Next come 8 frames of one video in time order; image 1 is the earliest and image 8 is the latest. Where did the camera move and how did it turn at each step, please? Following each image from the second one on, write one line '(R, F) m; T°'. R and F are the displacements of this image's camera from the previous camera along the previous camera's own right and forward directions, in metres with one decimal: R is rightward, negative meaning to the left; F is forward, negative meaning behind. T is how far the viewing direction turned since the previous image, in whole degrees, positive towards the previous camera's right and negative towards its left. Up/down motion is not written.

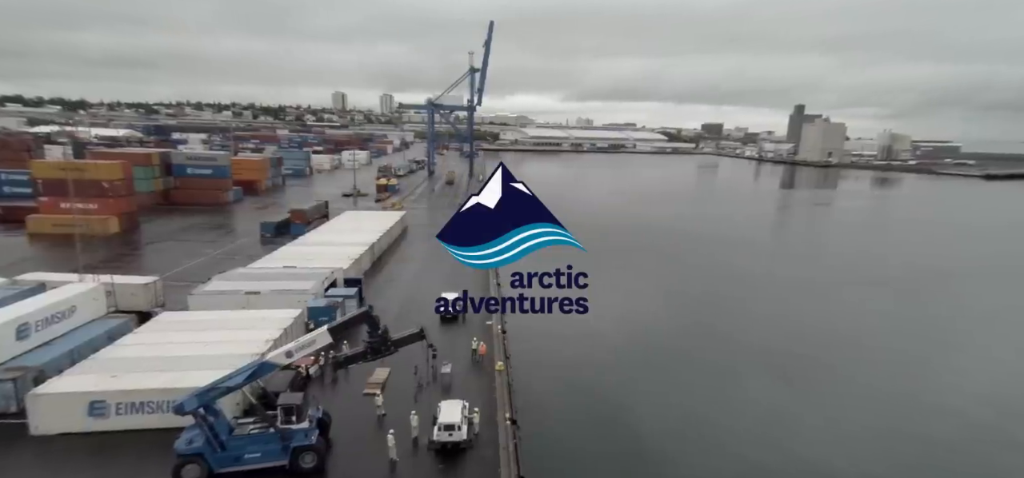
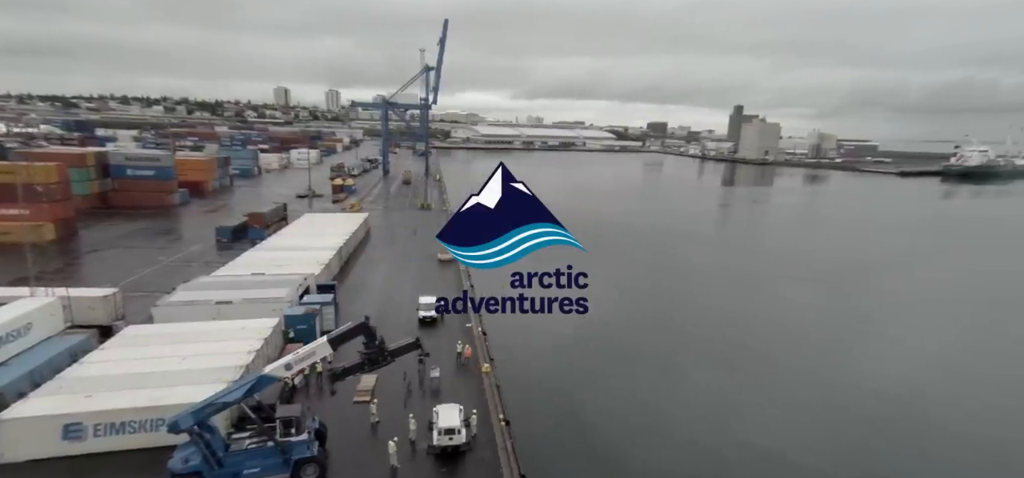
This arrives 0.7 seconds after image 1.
(-0.4, -0.1) m; +5°
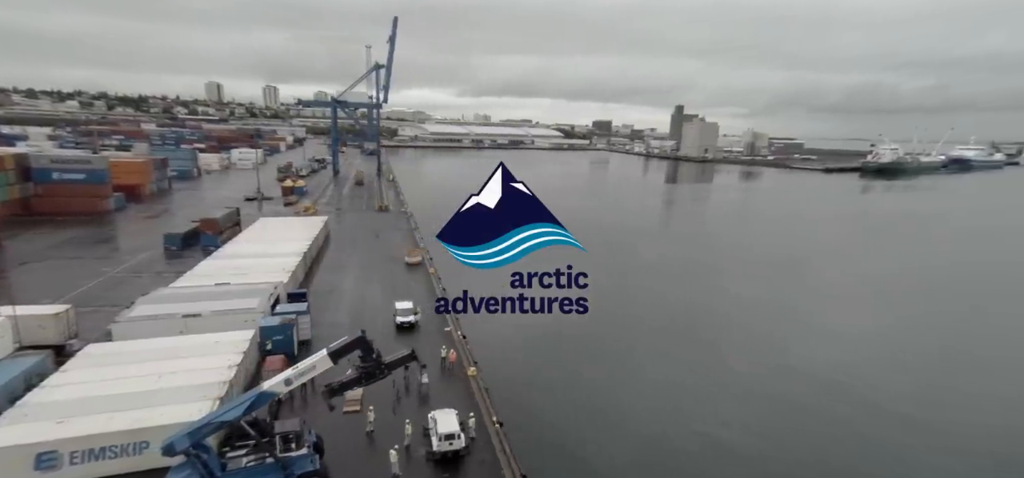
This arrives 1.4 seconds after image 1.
(-0.4, -0.1) m; +6°
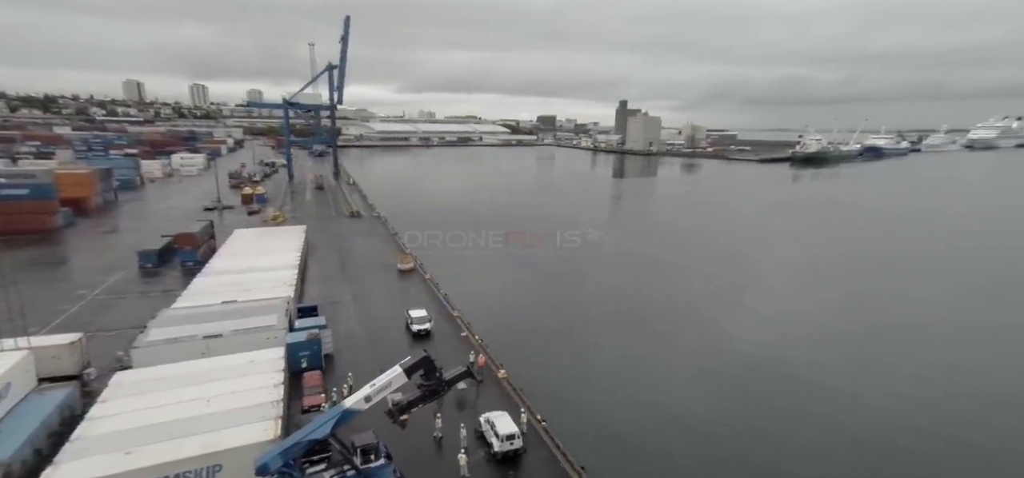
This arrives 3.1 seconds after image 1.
(-1.0, -0.3) m; +6°
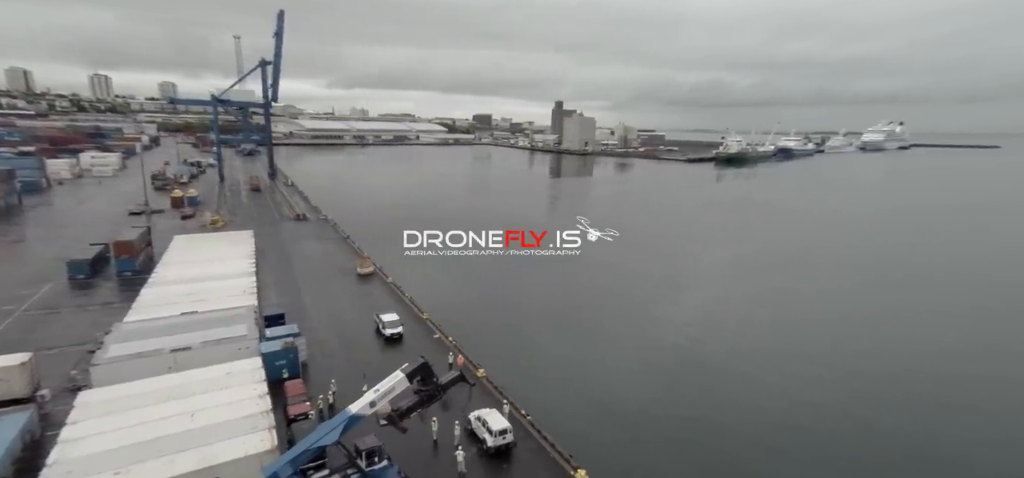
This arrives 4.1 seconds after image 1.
(-0.6, -0.3) m; +7°
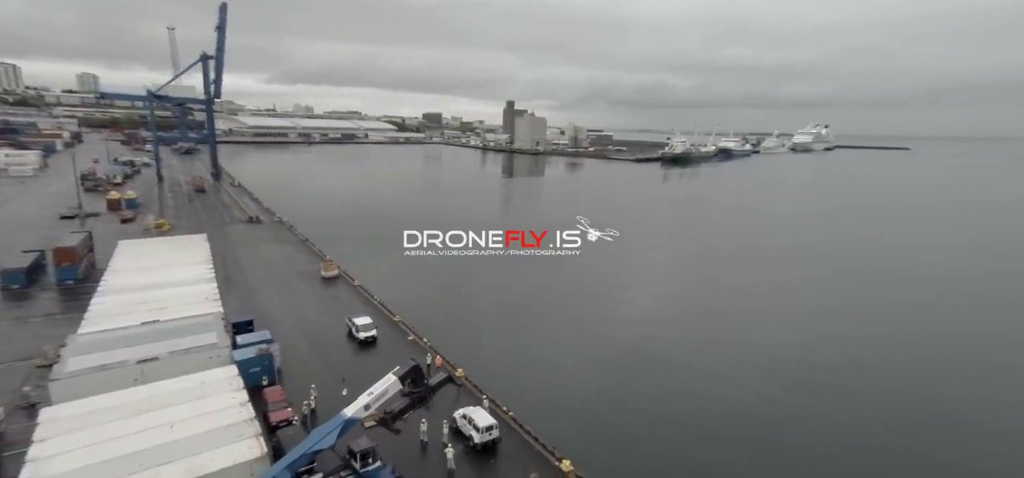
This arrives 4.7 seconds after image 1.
(-0.4, -0.2) m; +6°
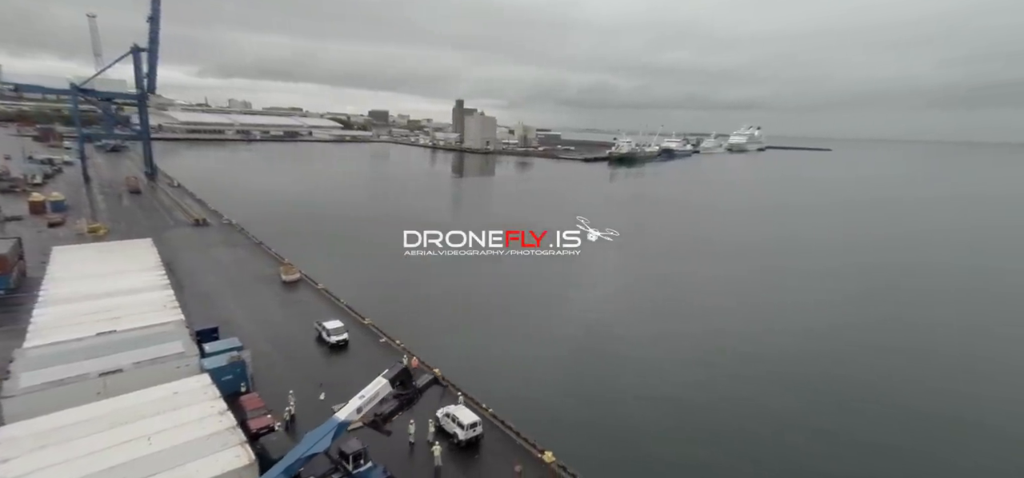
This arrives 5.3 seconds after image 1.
(-0.4, -0.2) m; +6°
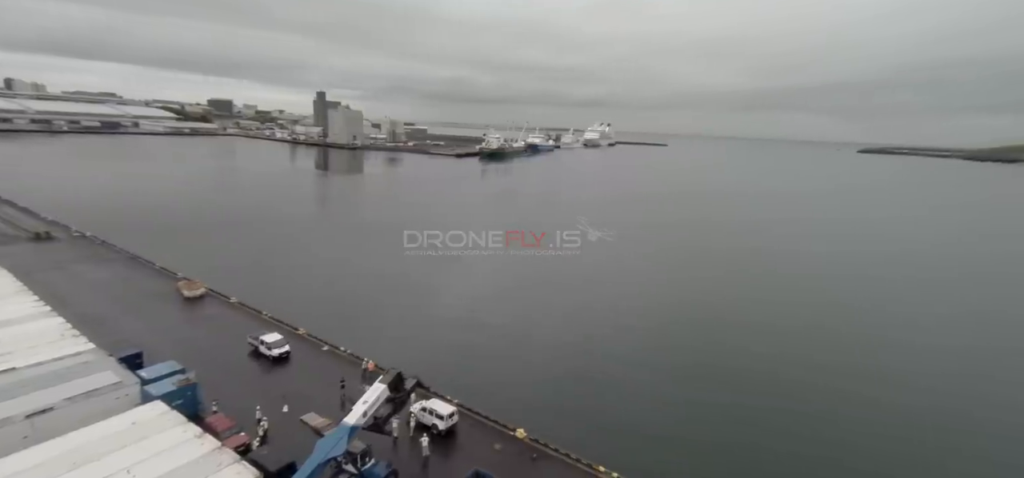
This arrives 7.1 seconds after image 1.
(-1.3, -0.5) m; +15°
